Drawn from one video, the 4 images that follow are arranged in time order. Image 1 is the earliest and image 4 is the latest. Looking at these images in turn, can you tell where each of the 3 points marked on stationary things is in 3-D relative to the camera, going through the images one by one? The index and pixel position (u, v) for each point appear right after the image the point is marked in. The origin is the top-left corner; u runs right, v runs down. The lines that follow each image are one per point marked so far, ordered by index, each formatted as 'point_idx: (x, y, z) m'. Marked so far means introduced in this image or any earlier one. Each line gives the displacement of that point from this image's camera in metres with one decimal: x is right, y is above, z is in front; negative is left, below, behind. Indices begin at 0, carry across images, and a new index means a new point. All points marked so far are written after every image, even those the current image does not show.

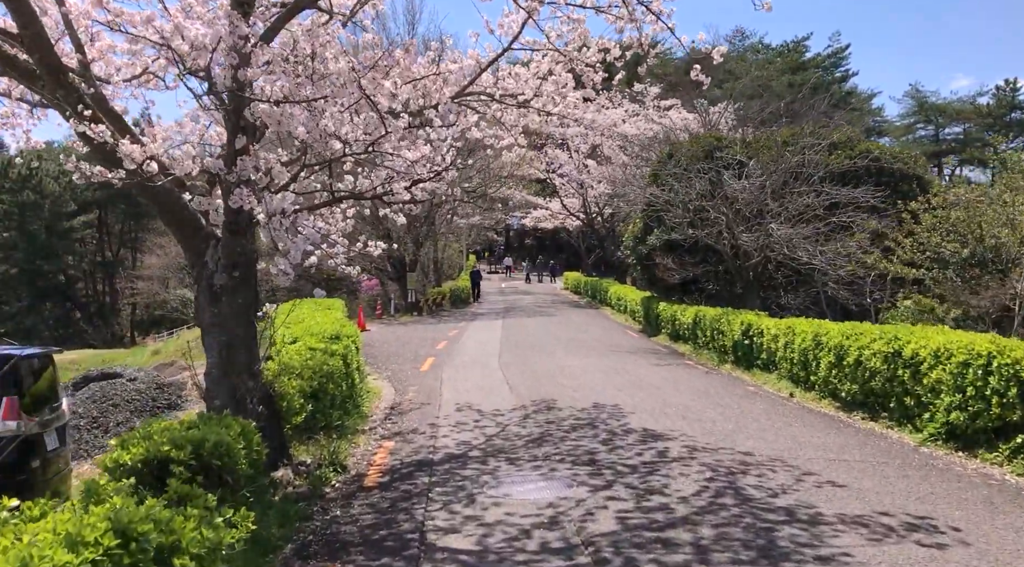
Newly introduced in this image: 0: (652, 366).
0: (+2.2, -1.3, +15.2) m
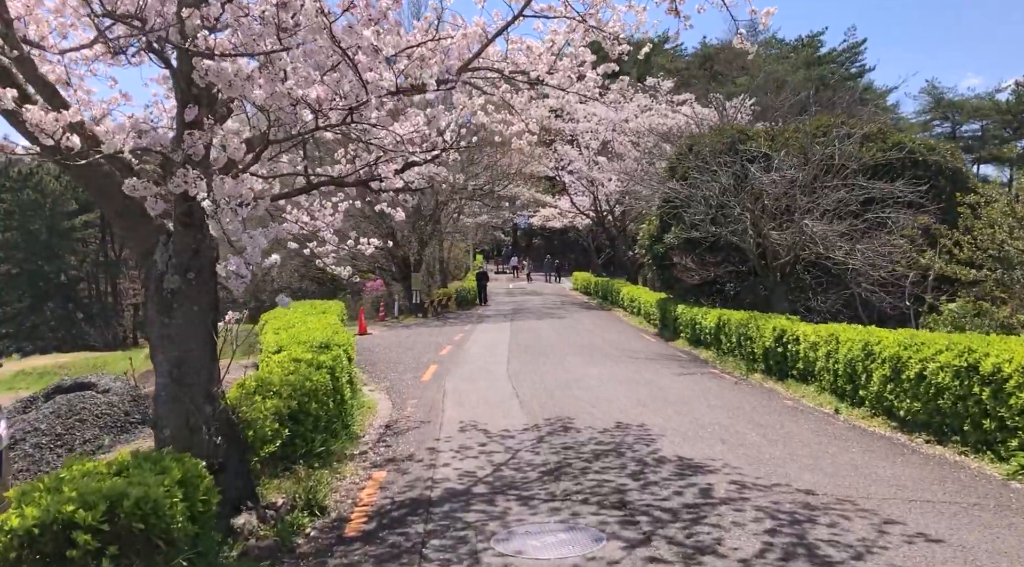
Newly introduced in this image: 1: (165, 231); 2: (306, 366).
0: (+2.4, -1.4, +13.9) m
1: (-2.2, +0.3, +6.1) m
2: (-1.9, -0.8, +8.9) m
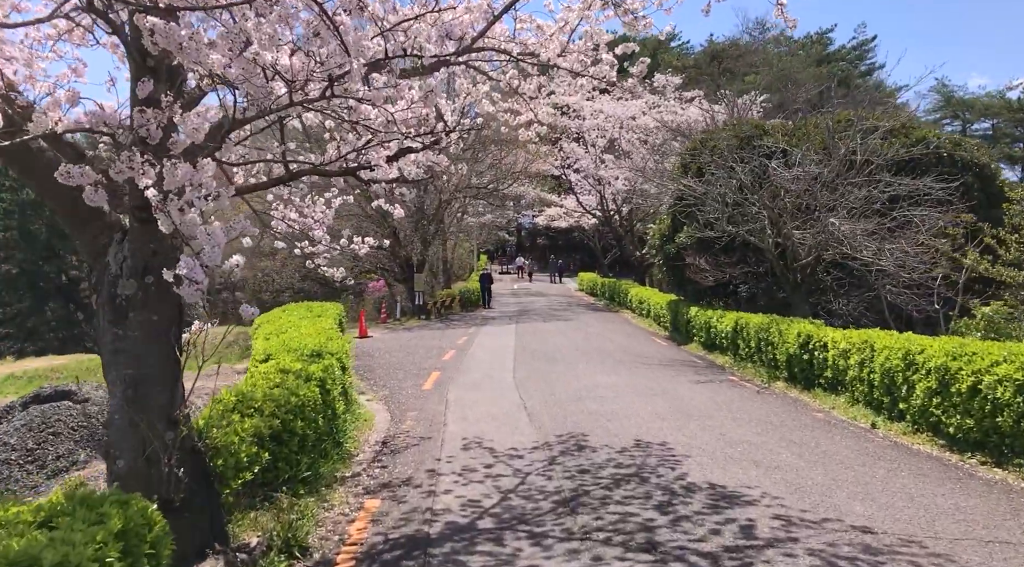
0: (+2.5, -1.4, +13.0) m
1: (-2.2, +0.3, +5.2) m
2: (-1.9, -0.8, +8.1) m
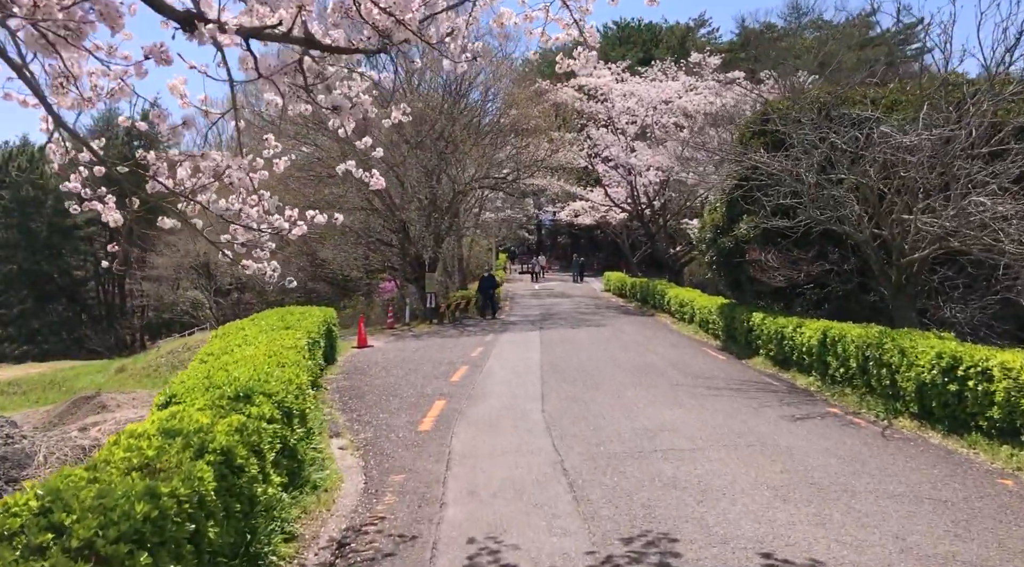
0: (+2.8, -1.4, +9.5) m
1: (-2.0, +0.3, +1.8) m
2: (-1.7, -0.8, +4.7) m
